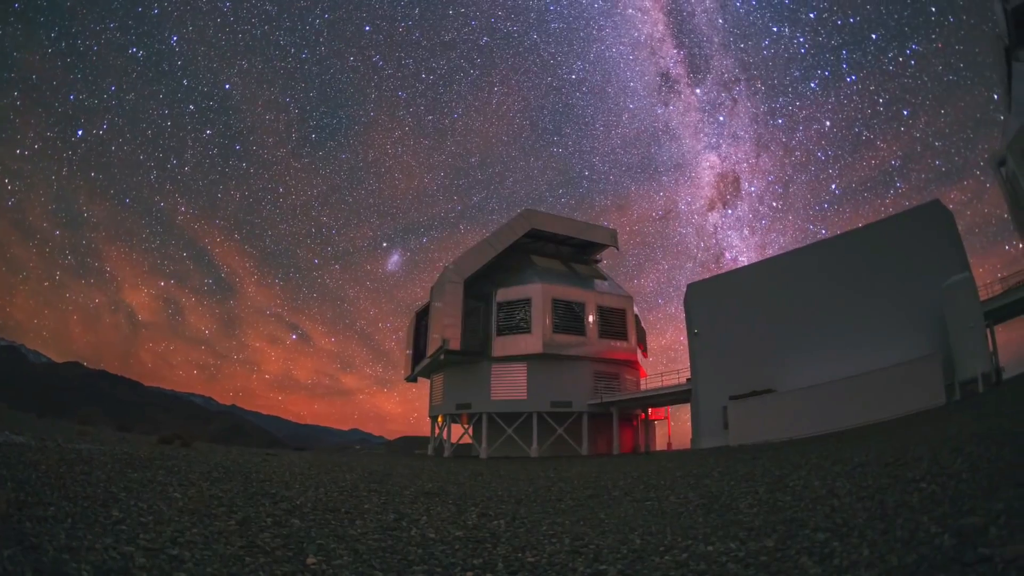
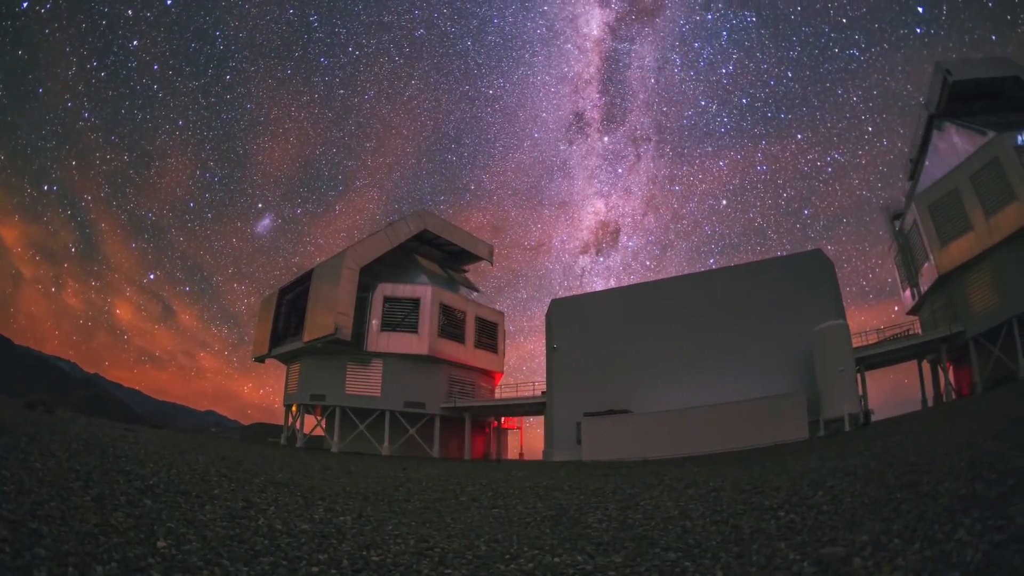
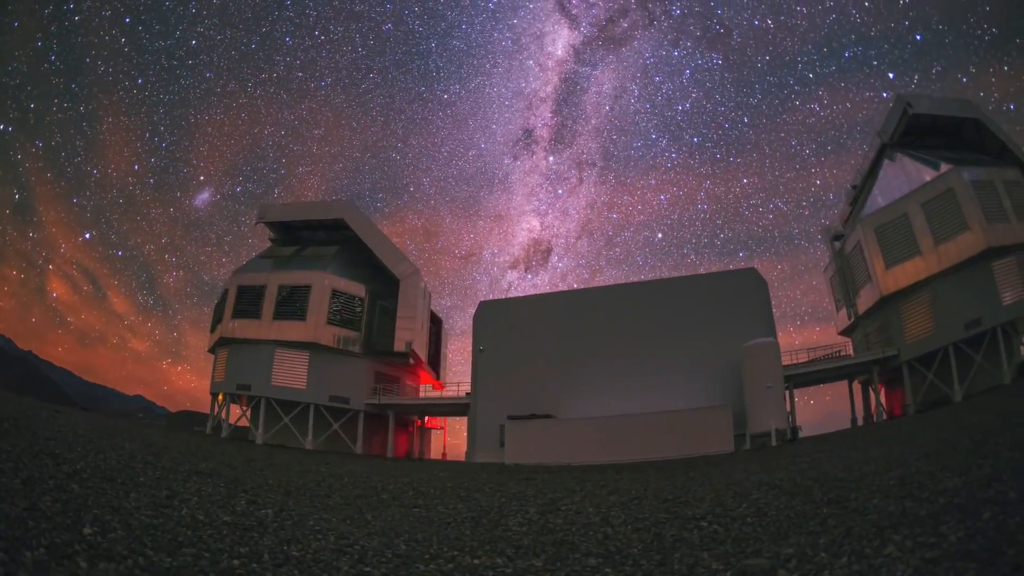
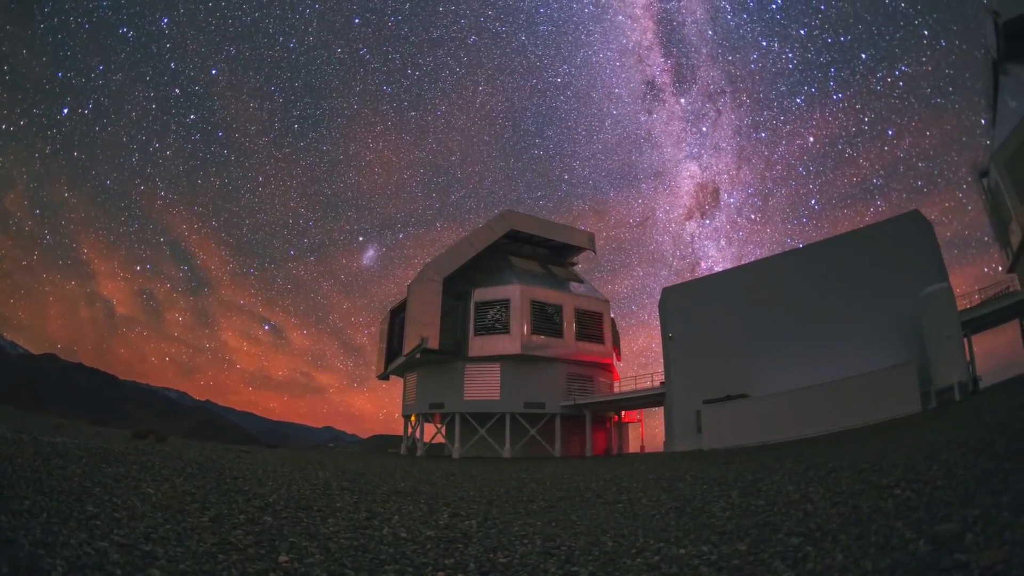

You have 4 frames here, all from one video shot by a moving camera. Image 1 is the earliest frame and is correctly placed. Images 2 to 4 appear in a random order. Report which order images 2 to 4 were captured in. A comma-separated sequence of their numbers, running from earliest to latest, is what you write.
4, 2, 3
